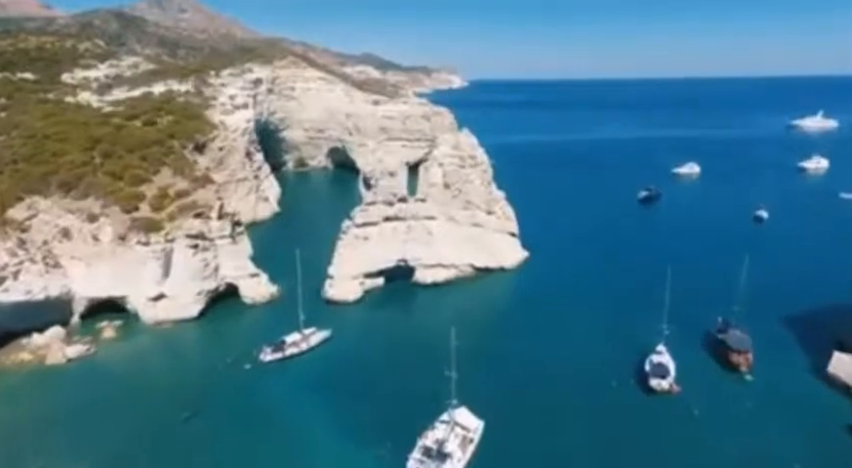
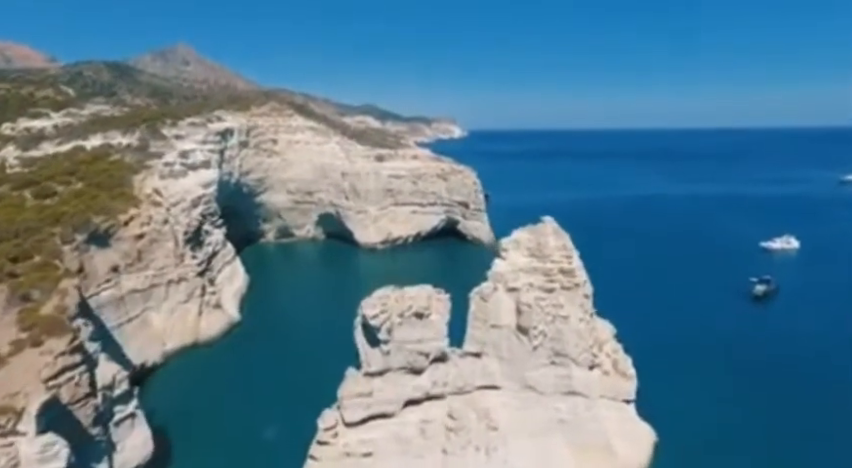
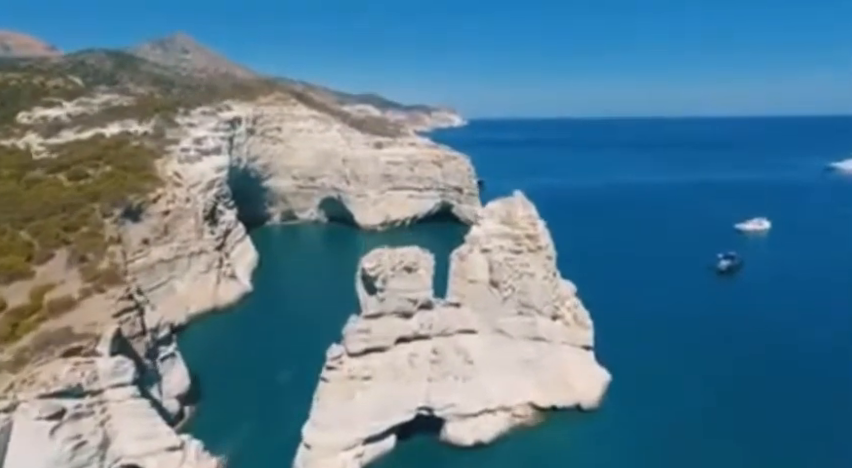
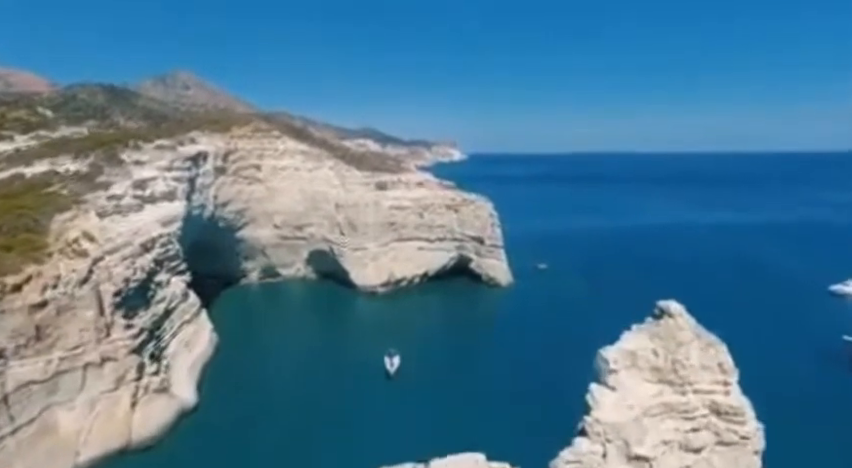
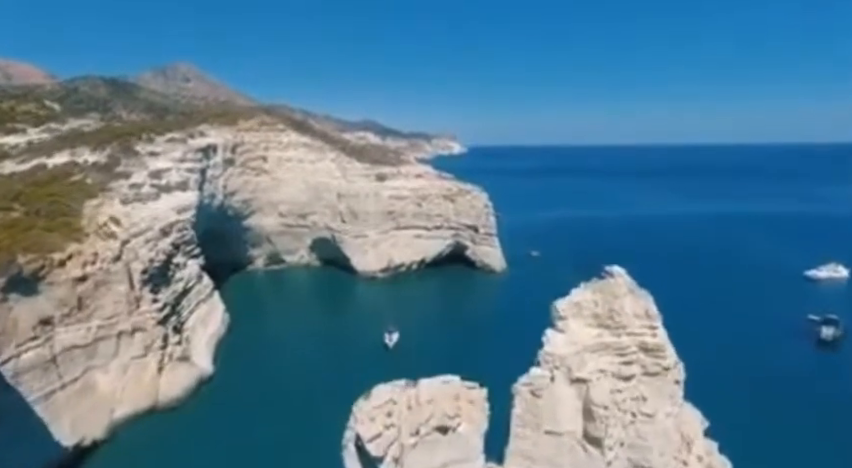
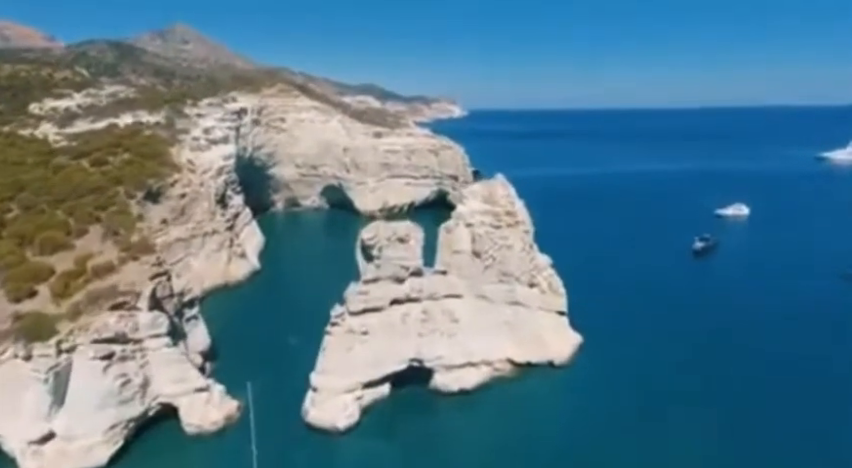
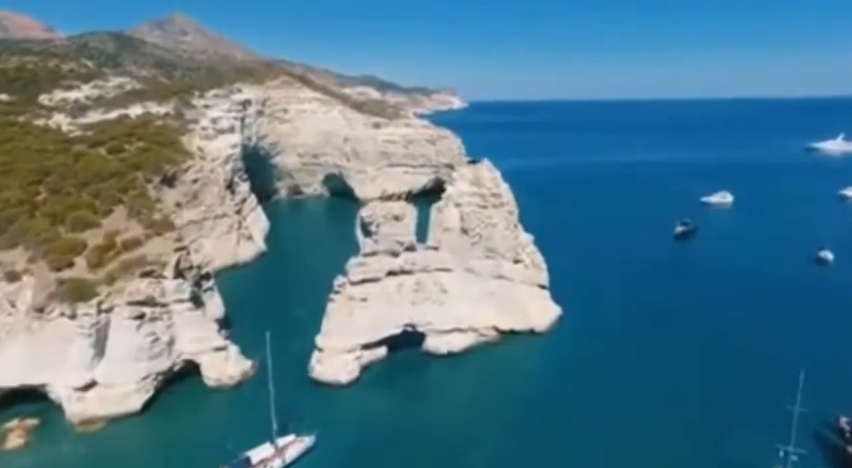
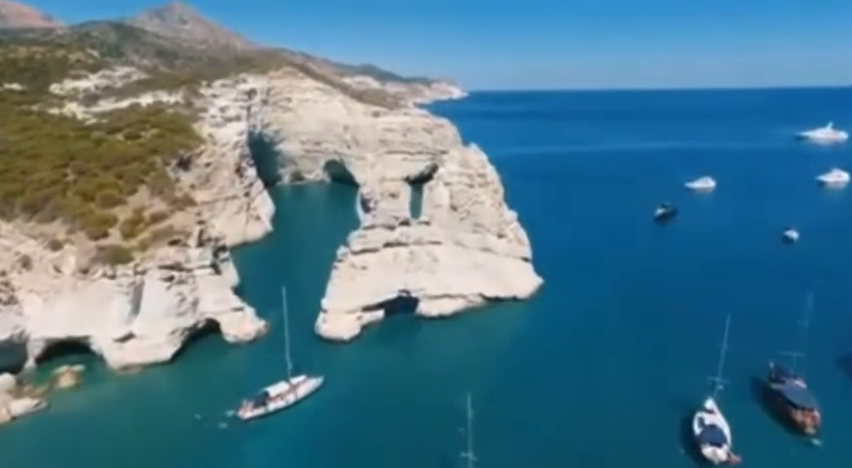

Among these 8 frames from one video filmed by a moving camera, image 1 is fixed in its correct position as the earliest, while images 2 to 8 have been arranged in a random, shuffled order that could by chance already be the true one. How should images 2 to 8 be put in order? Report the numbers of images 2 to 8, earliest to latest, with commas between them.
8, 7, 6, 3, 2, 5, 4
